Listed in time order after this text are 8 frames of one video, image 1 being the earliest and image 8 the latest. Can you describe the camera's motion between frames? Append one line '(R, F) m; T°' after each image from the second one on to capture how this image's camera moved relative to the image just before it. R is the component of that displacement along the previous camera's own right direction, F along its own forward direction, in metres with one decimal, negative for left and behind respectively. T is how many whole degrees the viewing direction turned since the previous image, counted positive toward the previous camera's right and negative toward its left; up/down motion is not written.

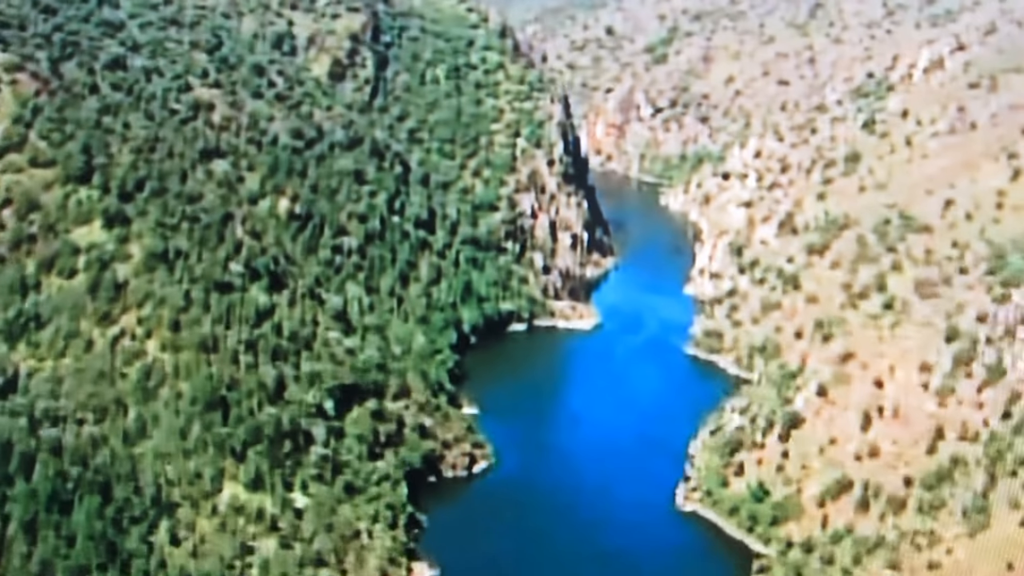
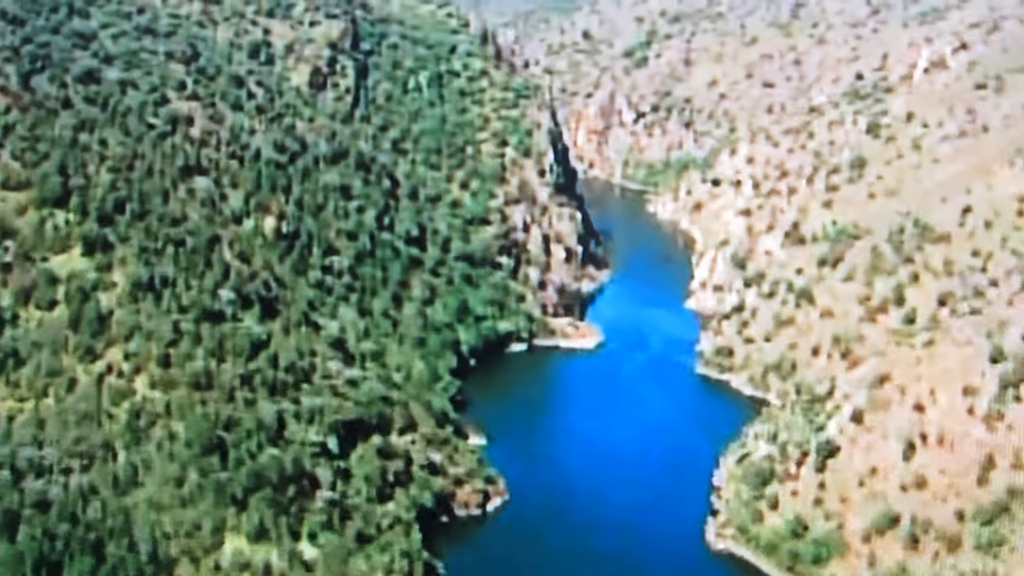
(-0.9, +2.8) m; +1°
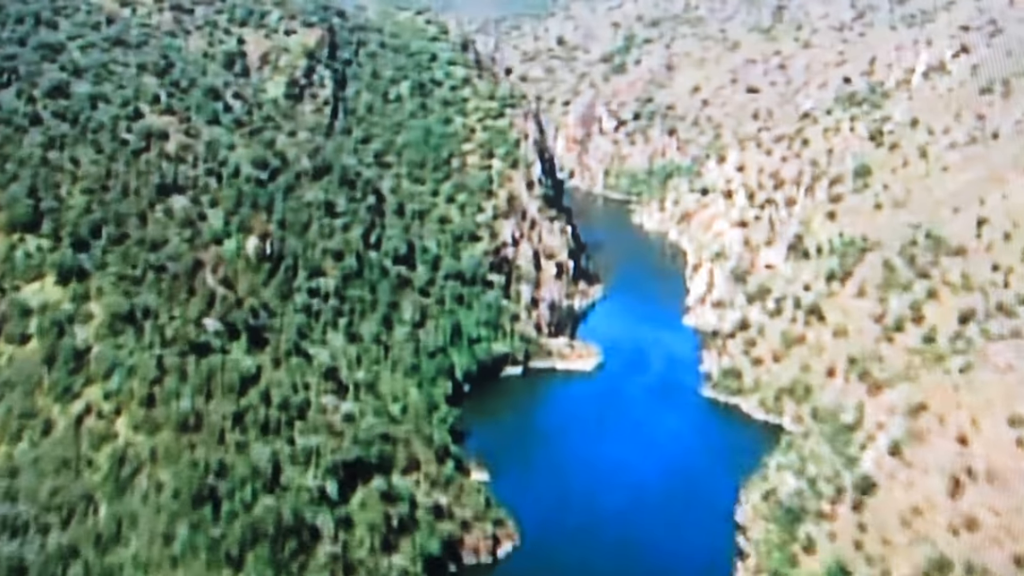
(-0.7, +2.8) m; +1°
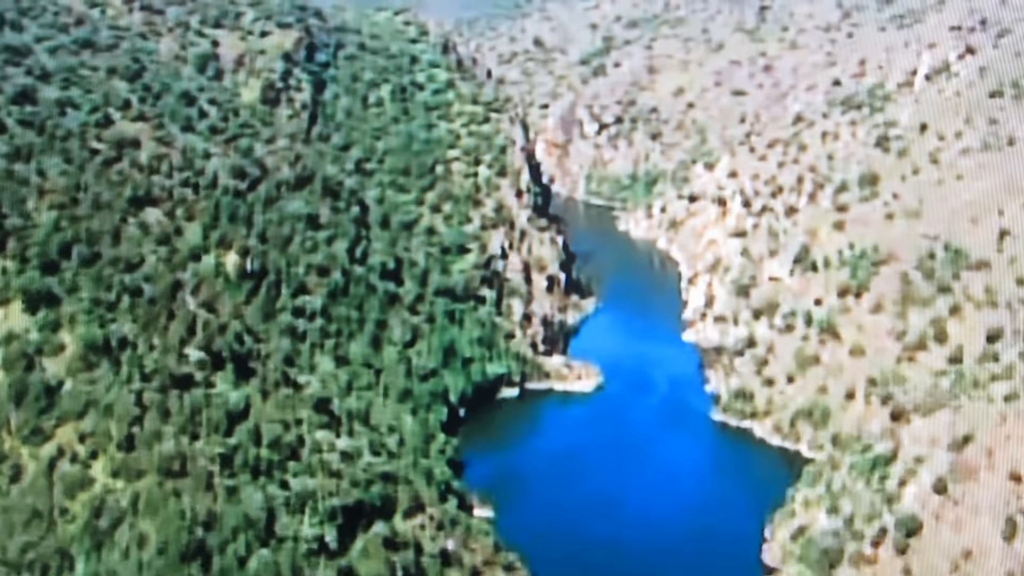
(-0.8, +3.1) m; +1°
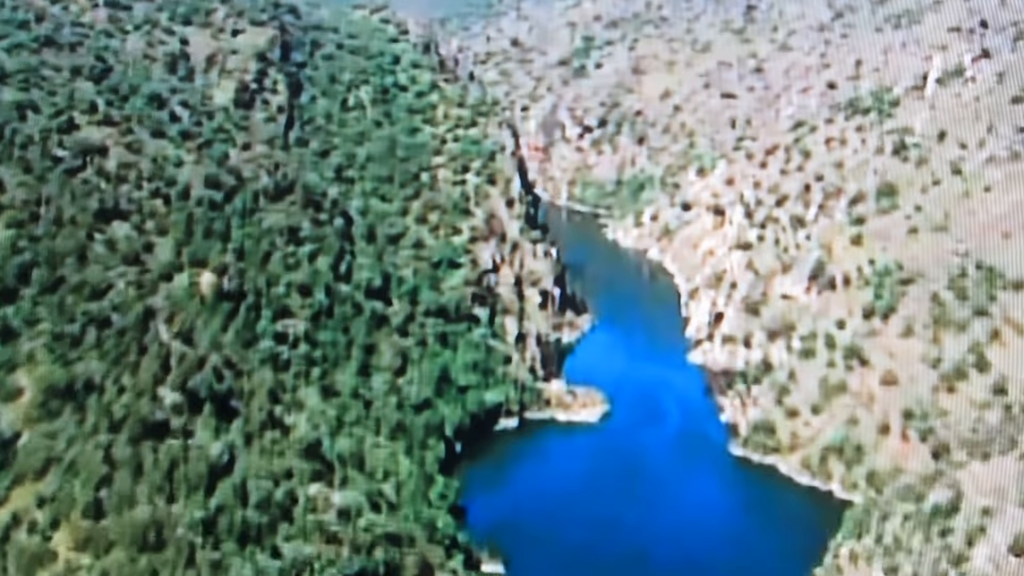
(-0.8, +4.0) m; +1°
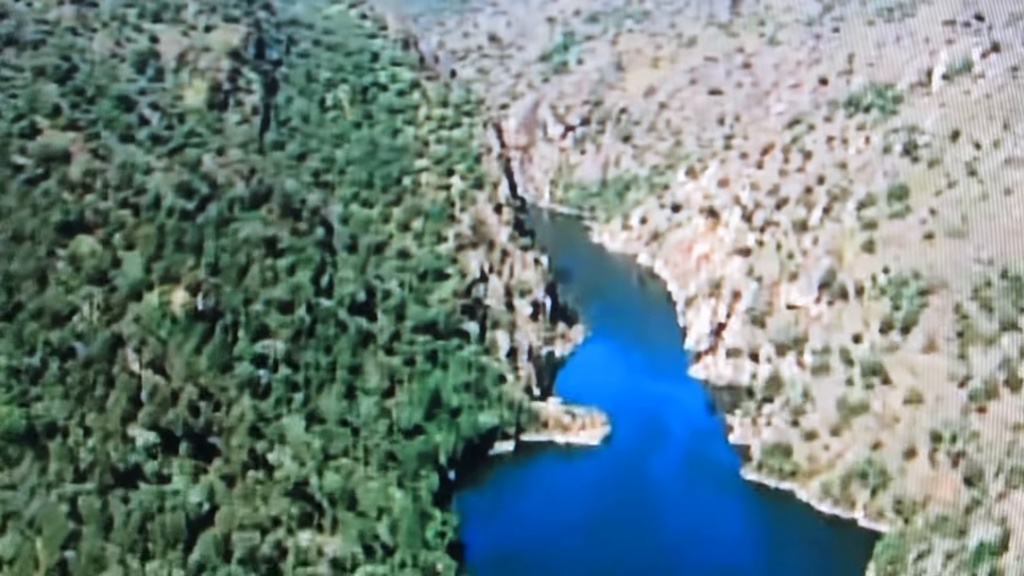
(-0.5, +3.1) m; +1°
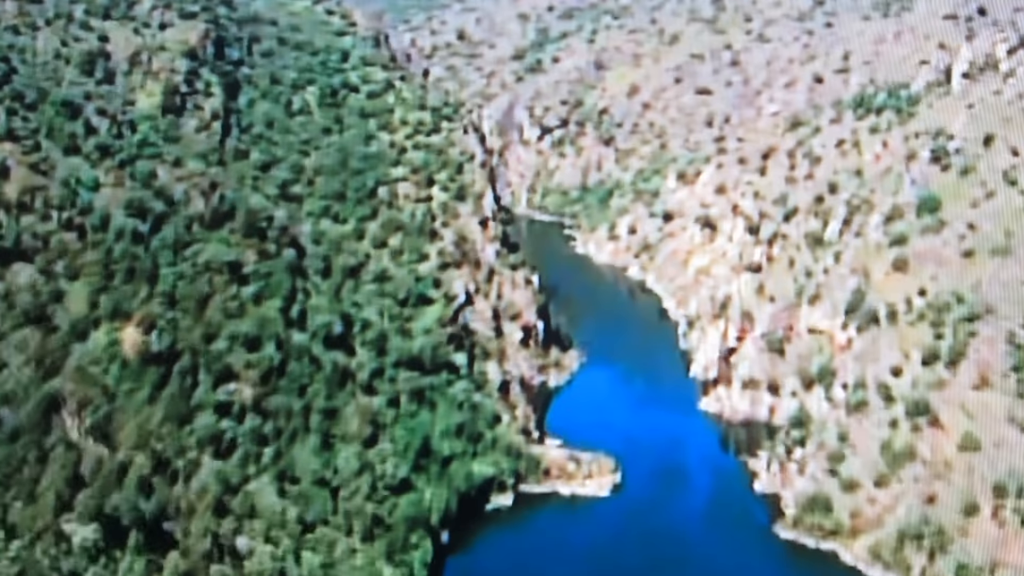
(-0.7, +5.2) m; +1°
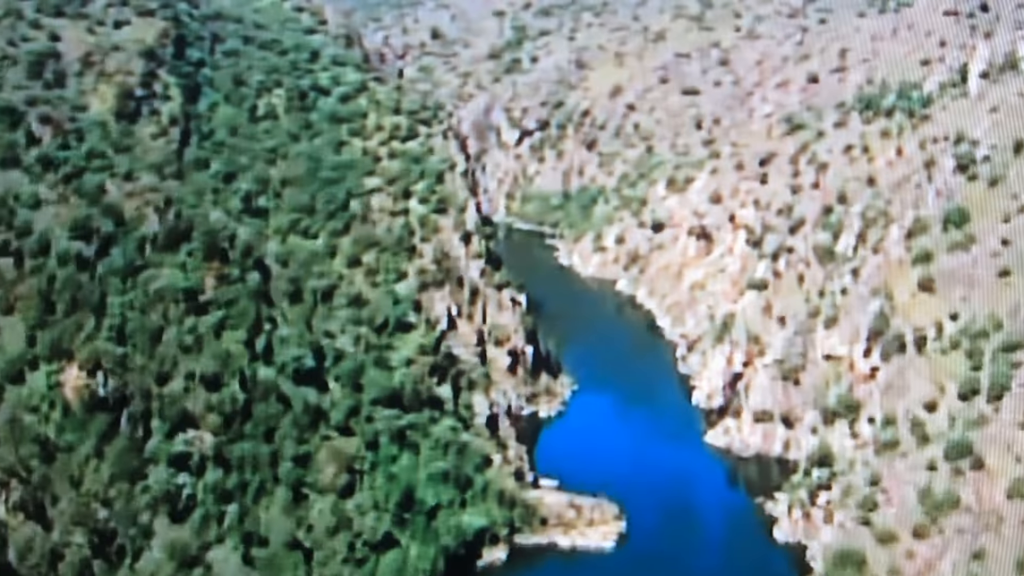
(-0.4, +4.2) m; +1°
